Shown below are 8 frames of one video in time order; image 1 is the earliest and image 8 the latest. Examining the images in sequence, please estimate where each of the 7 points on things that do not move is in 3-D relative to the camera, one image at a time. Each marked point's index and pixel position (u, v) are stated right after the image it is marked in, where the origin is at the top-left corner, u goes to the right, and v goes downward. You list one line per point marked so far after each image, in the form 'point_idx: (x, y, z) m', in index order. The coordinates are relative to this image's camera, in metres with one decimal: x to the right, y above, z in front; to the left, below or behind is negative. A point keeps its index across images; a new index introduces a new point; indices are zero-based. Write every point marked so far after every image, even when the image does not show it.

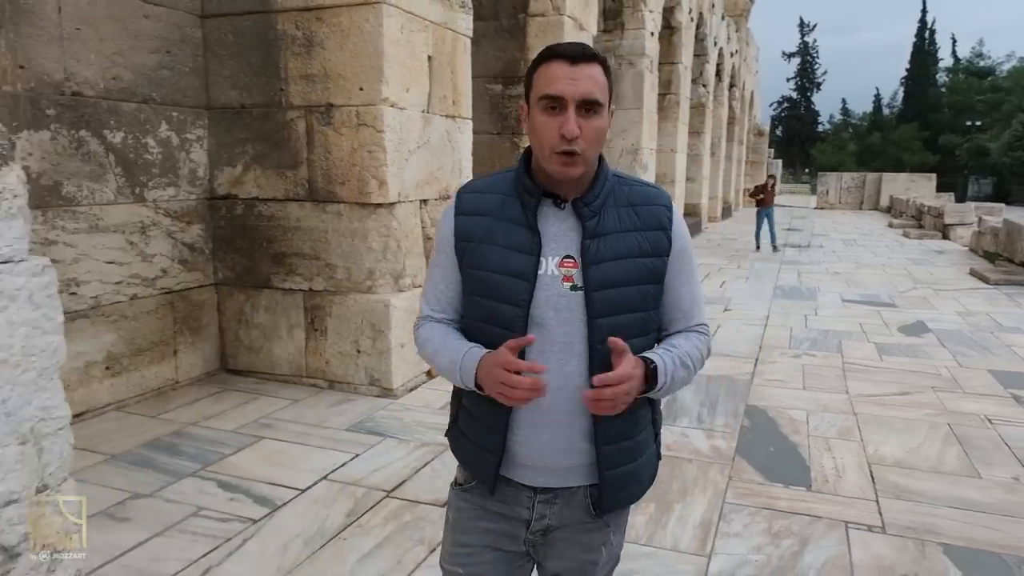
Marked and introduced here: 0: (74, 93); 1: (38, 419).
0: (-2.3, +1.0, +3.9) m
1: (-1.2, -0.3, +1.8) m
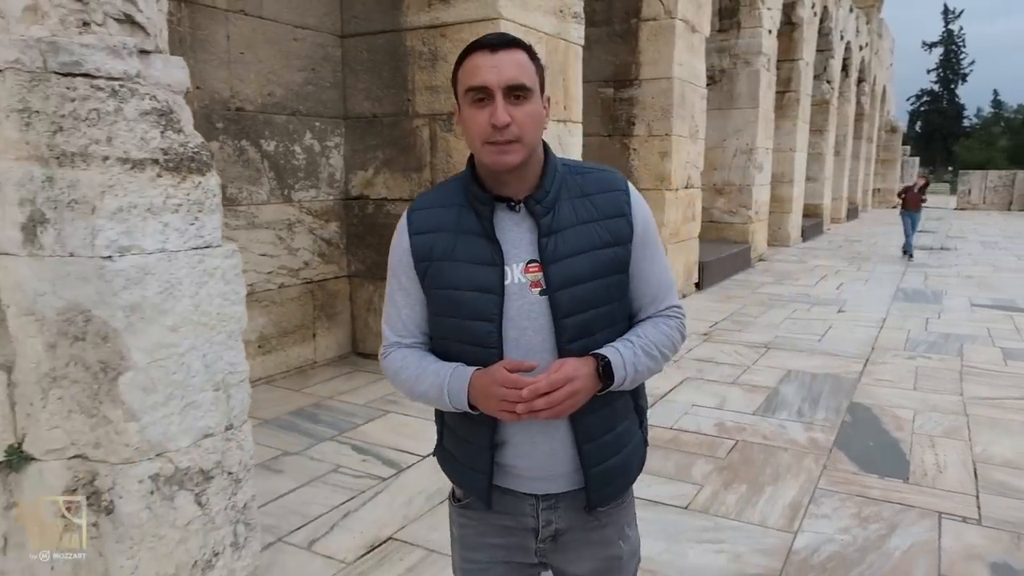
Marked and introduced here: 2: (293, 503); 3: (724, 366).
0: (-1.7, +1.1, +4.5) m
1: (-0.9, -0.3, +2.2) m
2: (-0.9, -0.9, +3.1) m
3: (+1.6, -0.6, +5.4) m
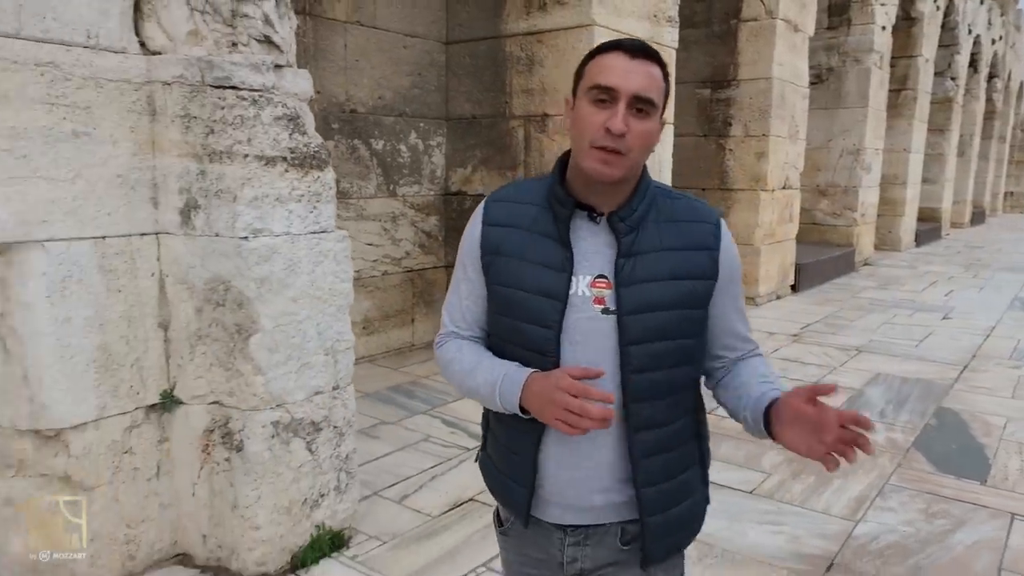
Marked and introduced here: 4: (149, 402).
0: (-1.1, +1.2, +4.9) m
1: (-0.6, -0.2, +2.6) m
2: (-0.6, -0.8, +3.5) m
3: (+2.2, -0.6, +5.4) m
4: (-1.2, -0.4, +2.4) m
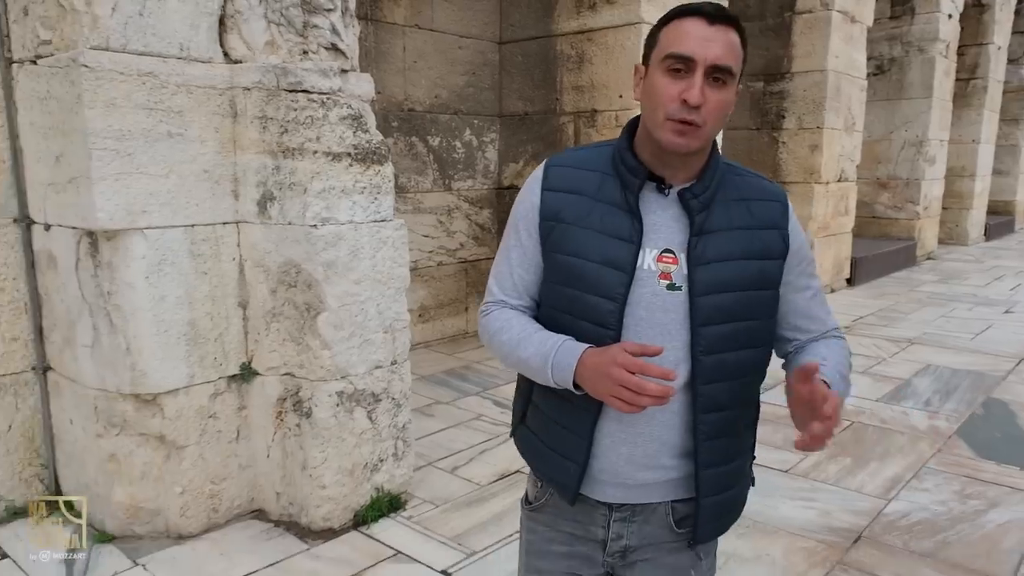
0: (-0.7, +1.3, +5.2) m
1: (-0.5, -0.1, +2.9) m
2: (-0.4, -0.8, +3.7) m
3: (+2.6, -0.5, +5.4) m
4: (-1.1, -0.3, +2.7) m
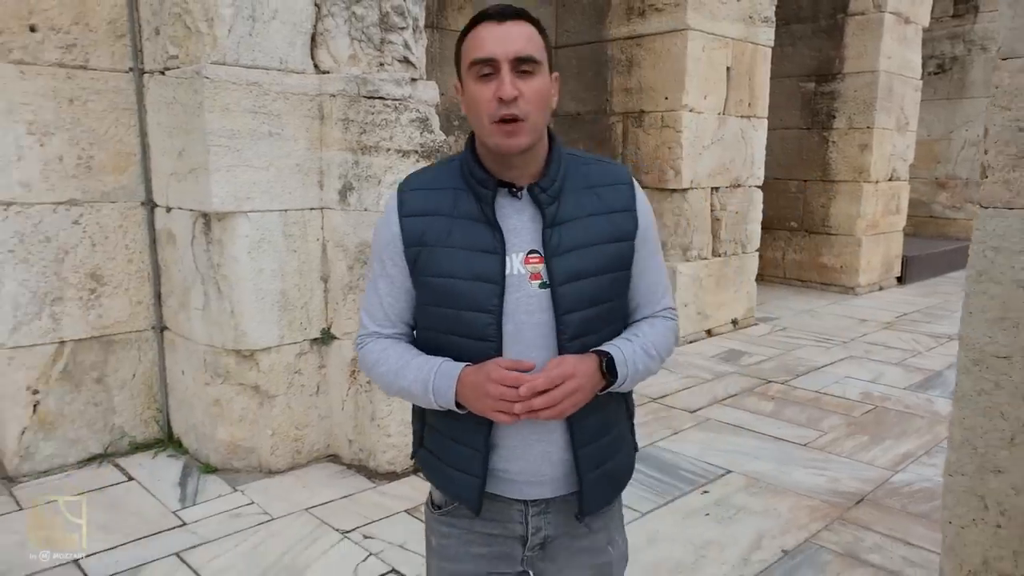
0: (-0.3, +1.4, +5.7) m
1: (-0.3, 0.0, +3.3) m
2: (-0.1, -0.7, +4.2) m
3: (+3.0, -0.5, +5.6) m
4: (-0.9, -0.2, +3.2) m
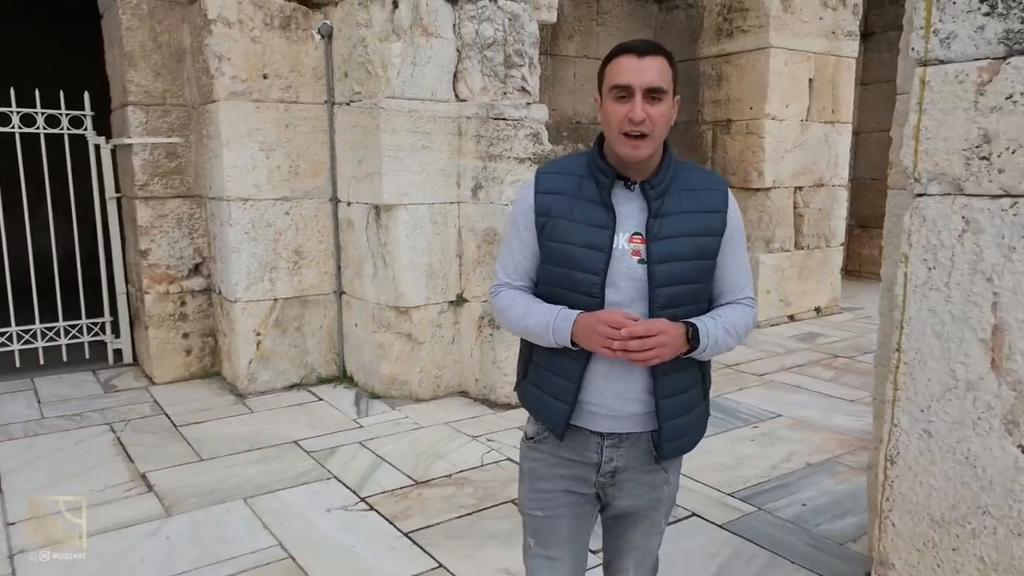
0: (+0.6, +1.5, +6.6) m
1: (+0.3, +0.1, +4.3) m
2: (+0.5, -0.6, +5.1) m
3: (+3.8, -0.4, +6.0) m
4: (-0.4, -0.1, +4.3) m
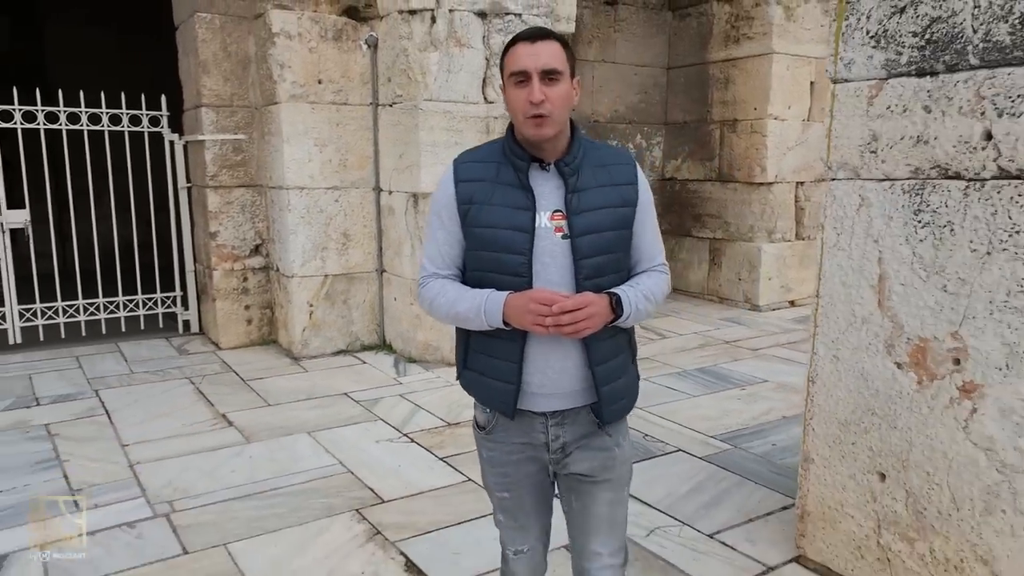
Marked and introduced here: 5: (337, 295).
0: (+0.8, +1.6, +7.2) m
1: (+0.4, +0.2, +4.8) m
2: (+0.7, -0.4, +5.6) m
3: (+4.0, -0.3, +6.5) m
4: (-0.2, +0.1, +4.9) m
5: (-1.2, -0.1, +5.0) m
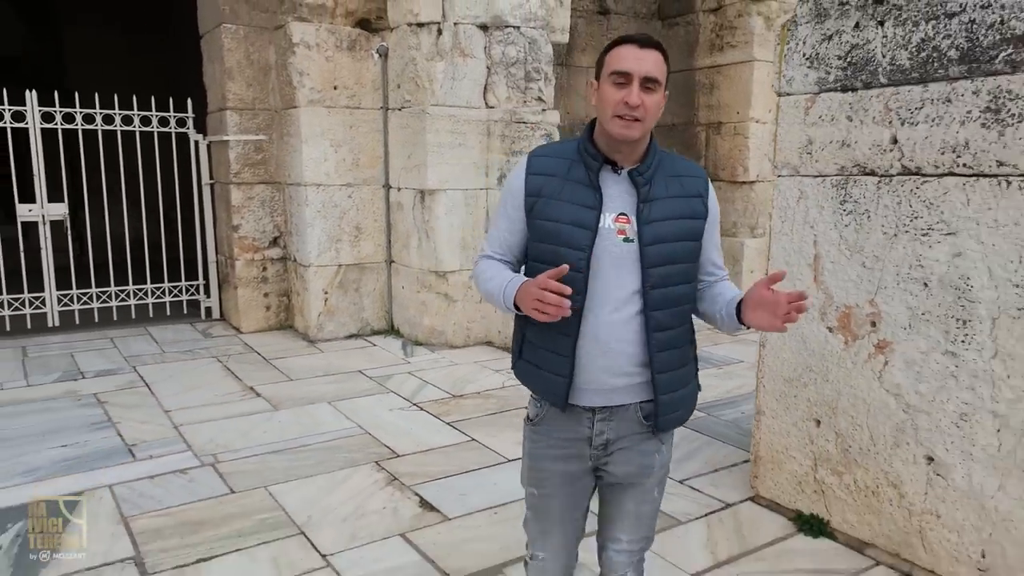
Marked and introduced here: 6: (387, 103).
0: (+0.8, +1.7, +7.6) m
1: (+0.4, +0.3, +5.3) m
2: (+0.7, -0.3, +6.1) m
3: (+4.0, -0.2, +6.9) m
4: (-0.2, +0.2, +5.3) m
5: (-1.2, 0.0, +5.4) m
6: (-0.9, +1.4, +5.3) m
